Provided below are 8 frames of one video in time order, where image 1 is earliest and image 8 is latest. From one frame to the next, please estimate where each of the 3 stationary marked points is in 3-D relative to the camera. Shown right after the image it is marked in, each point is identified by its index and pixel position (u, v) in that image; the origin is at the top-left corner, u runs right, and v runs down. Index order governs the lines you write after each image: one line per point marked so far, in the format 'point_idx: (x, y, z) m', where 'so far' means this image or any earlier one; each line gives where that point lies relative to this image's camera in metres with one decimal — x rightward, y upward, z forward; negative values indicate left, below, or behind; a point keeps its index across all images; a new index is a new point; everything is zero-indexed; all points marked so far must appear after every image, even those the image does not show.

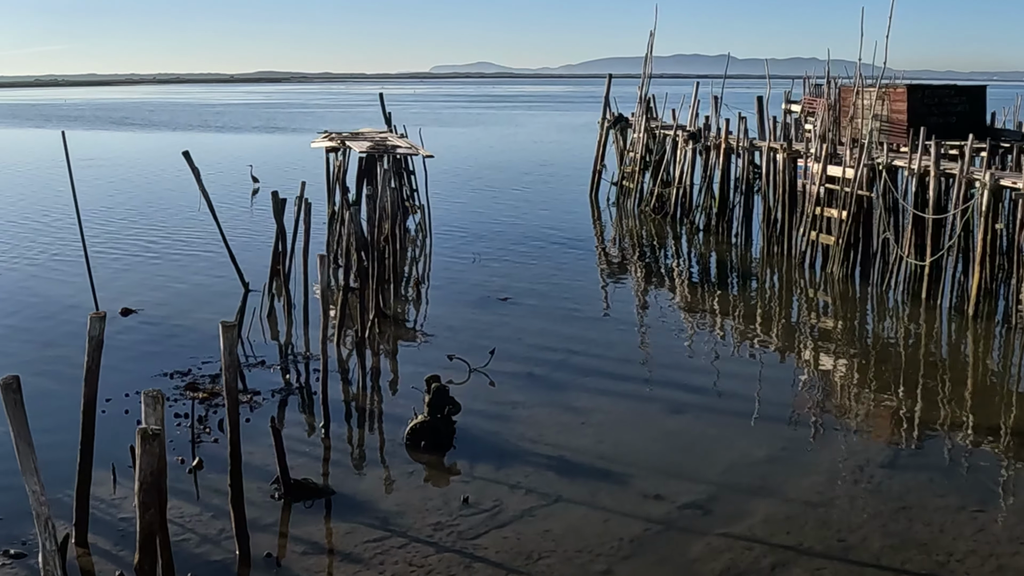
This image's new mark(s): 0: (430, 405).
0: (-0.5, -0.7, +10.9) m
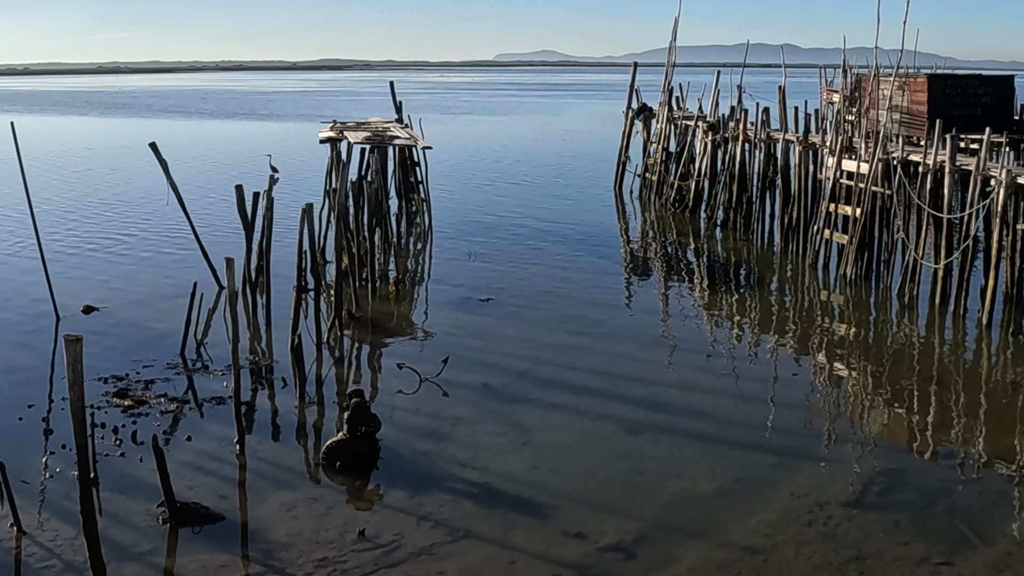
0: (-0.9, -0.7, +9.8) m
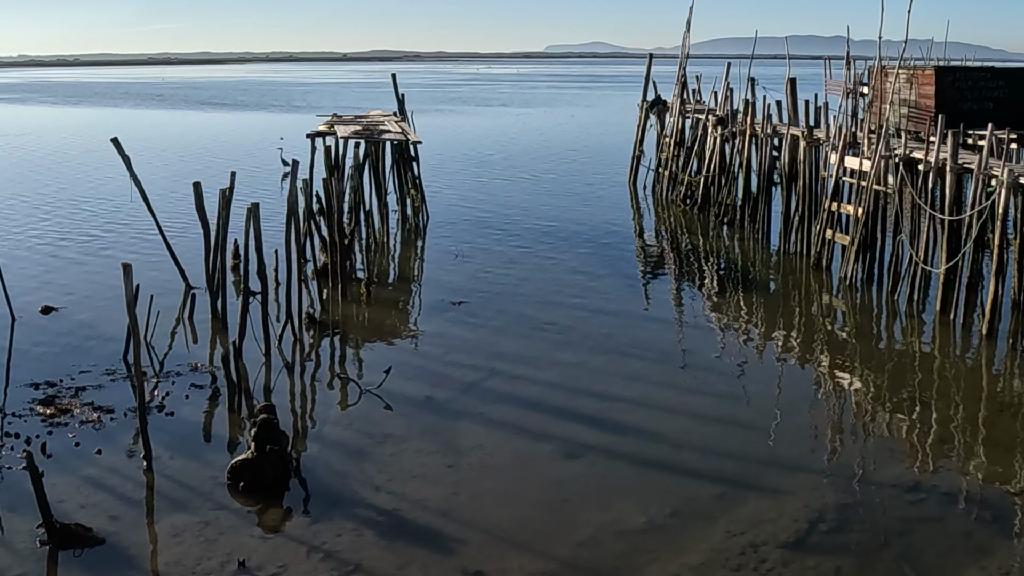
0: (-1.2, -0.7, +9.0) m
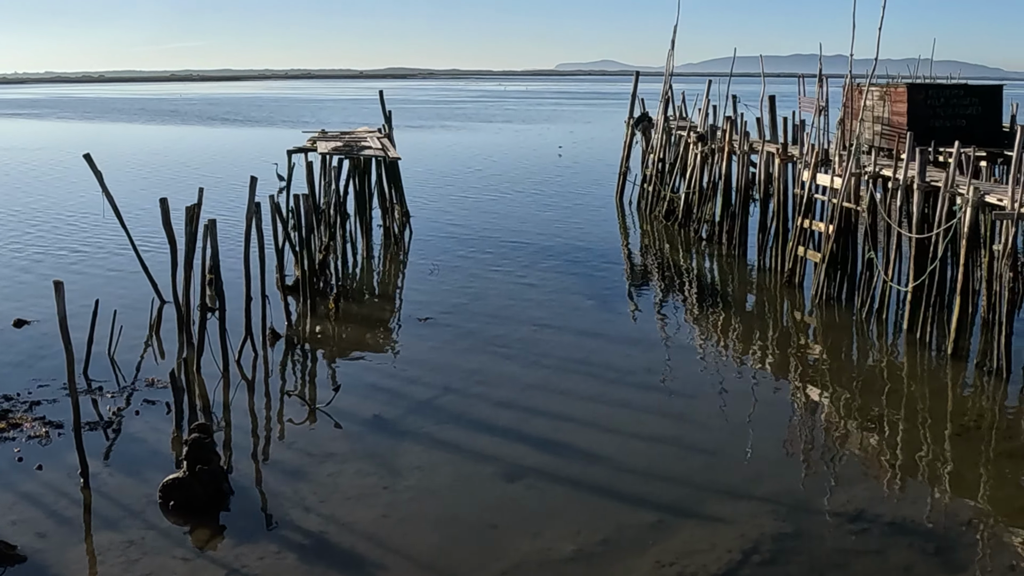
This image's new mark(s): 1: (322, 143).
0: (-1.5, -0.8, +8.8) m
1: (-1.3, +1.0, +12.4) m
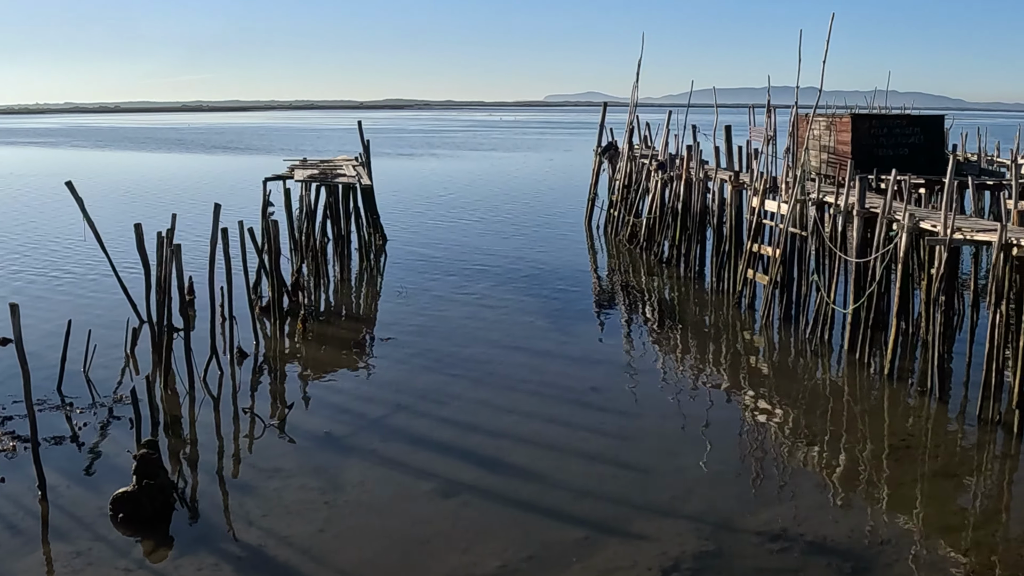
0: (-1.8, -0.9, +9.1) m
1: (-1.5, +0.8, +12.7) m
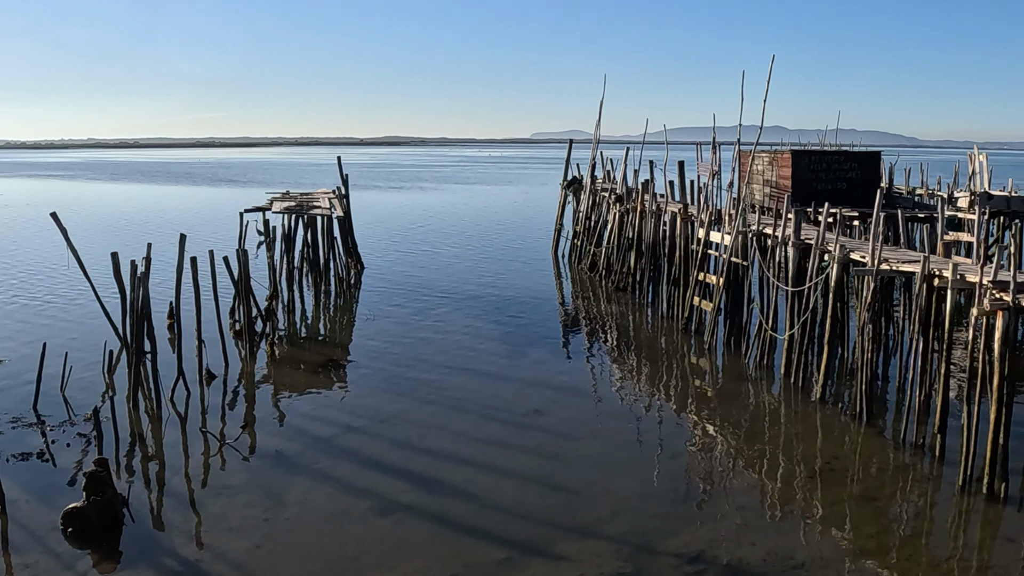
0: (-2.2, -1.0, +9.4) m
1: (-1.6, +0.6, +13.0) m
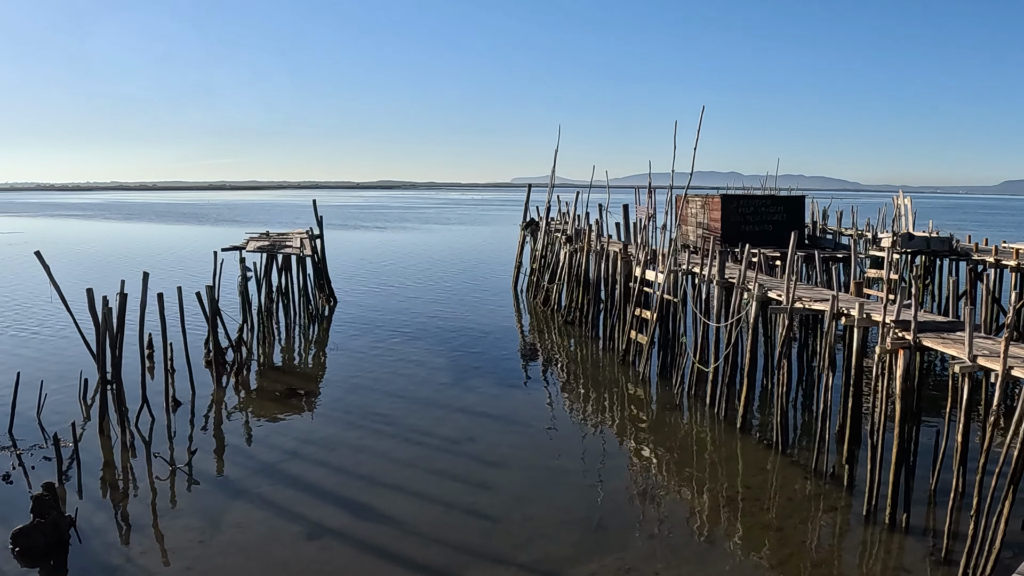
0: (-2.5, -1.2, +9.9) m
1: (-1.9, +0.3, +13.5) m
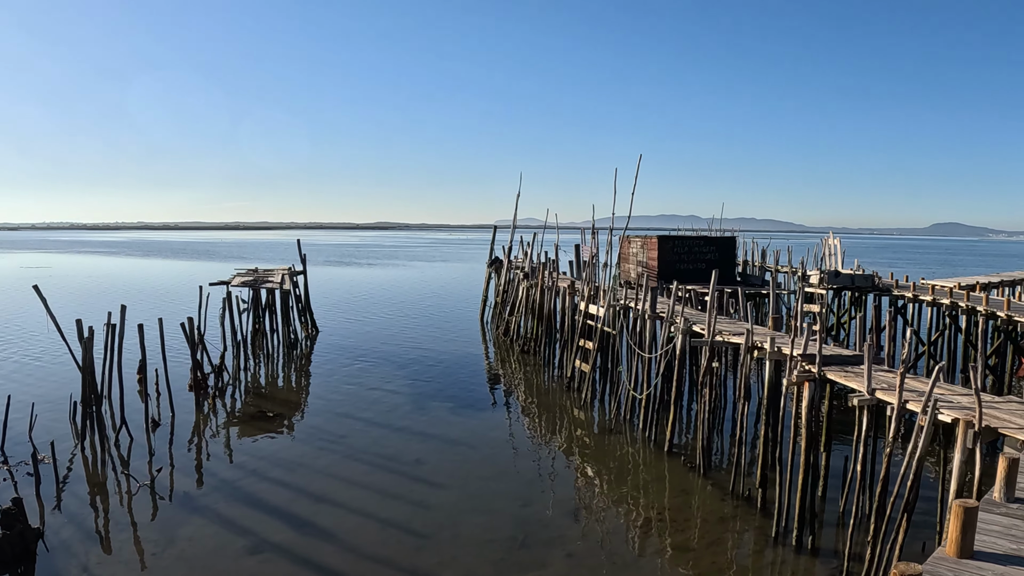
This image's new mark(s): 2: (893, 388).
0: (-2.9, -1.3, +10.5) m
1: (-2.1, +0.1, +14.2) m
2: (+1.9, -0.5, +9.5) m
